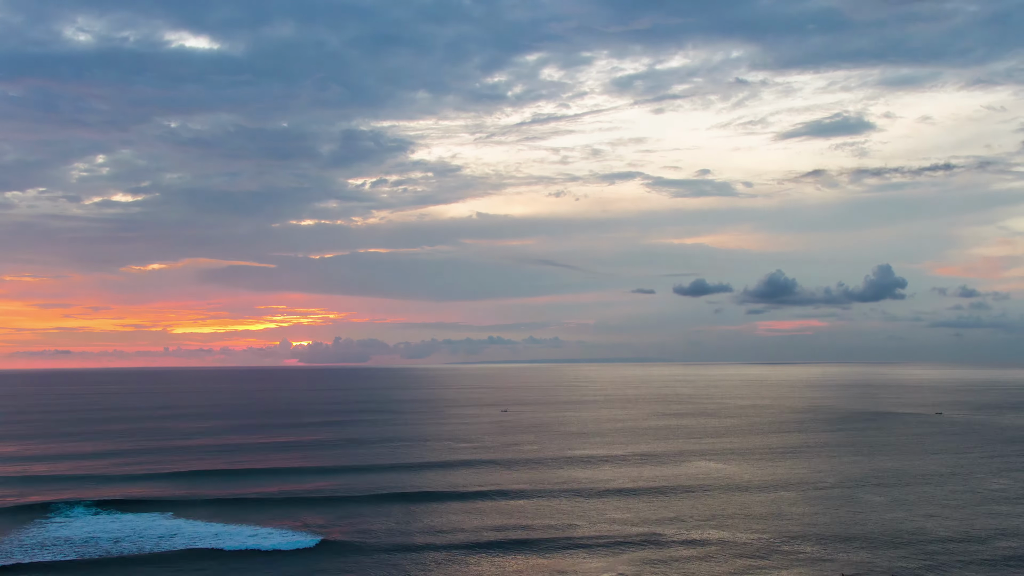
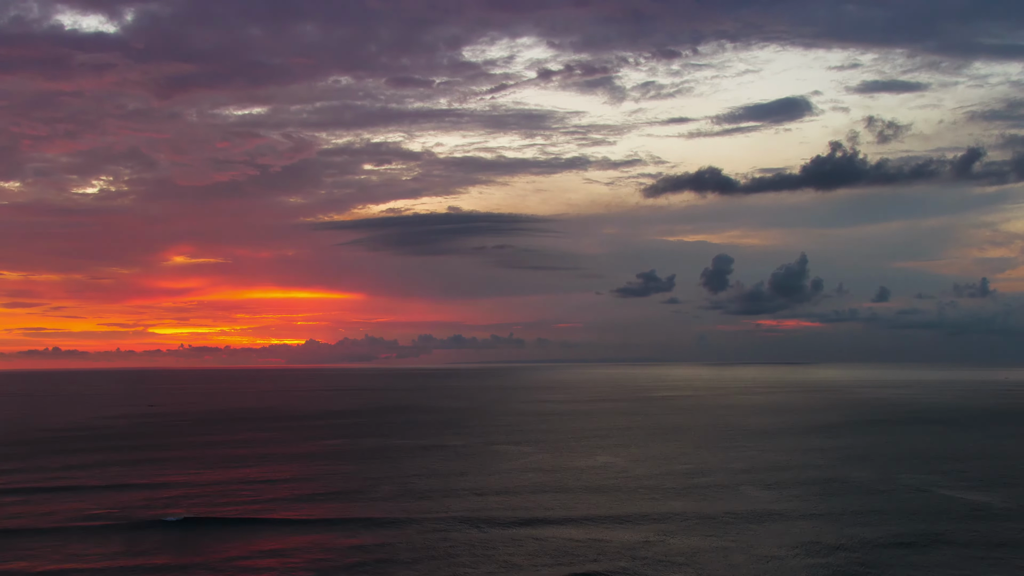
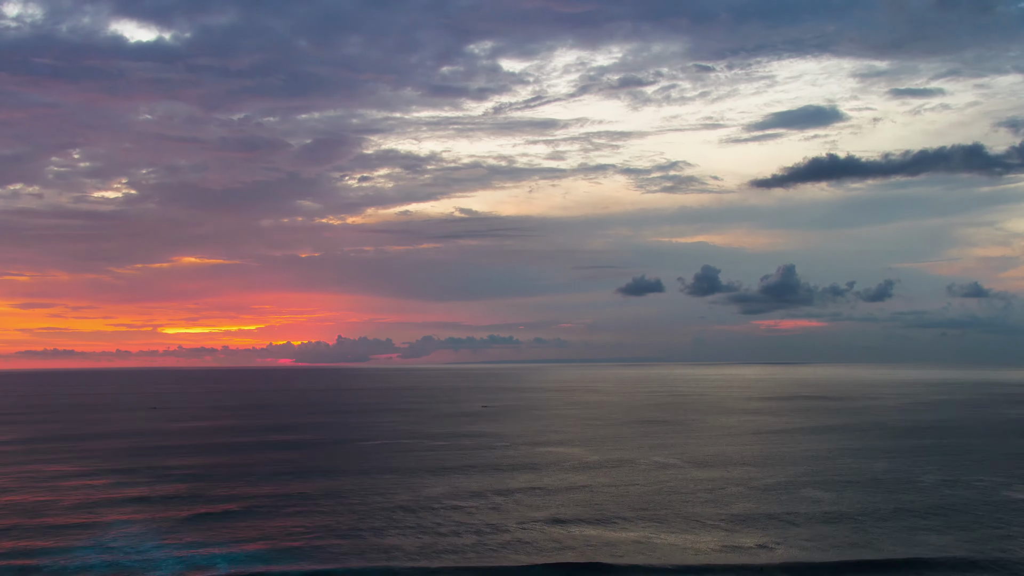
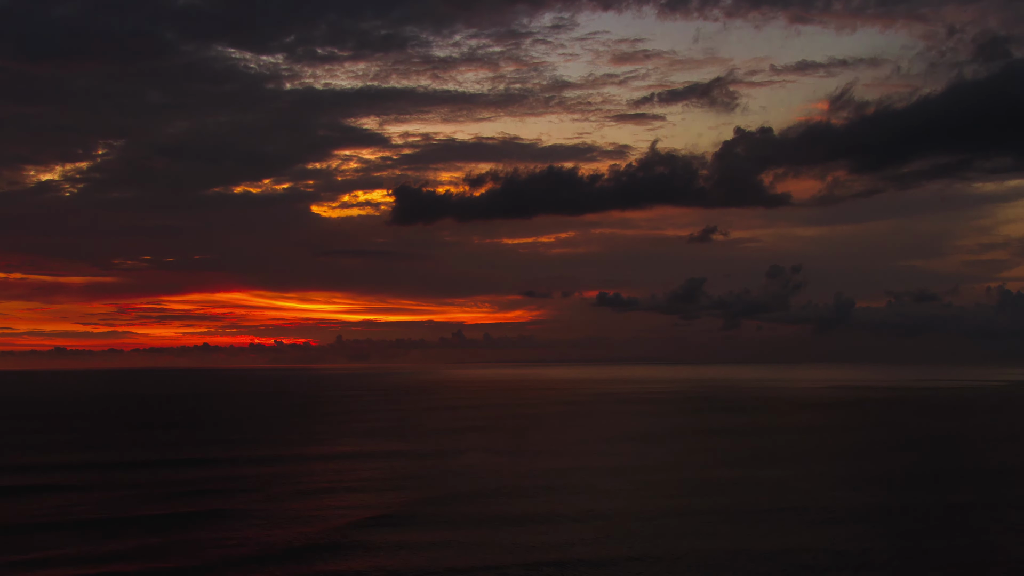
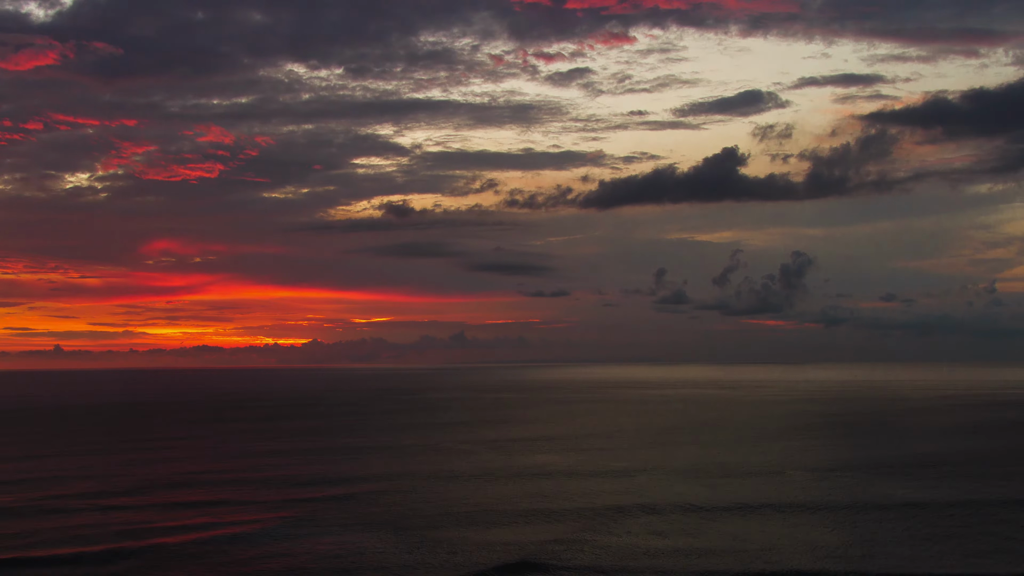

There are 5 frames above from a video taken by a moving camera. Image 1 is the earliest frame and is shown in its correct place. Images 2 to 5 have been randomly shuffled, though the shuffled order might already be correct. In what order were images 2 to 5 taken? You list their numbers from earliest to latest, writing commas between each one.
3, 2, 5, 4
